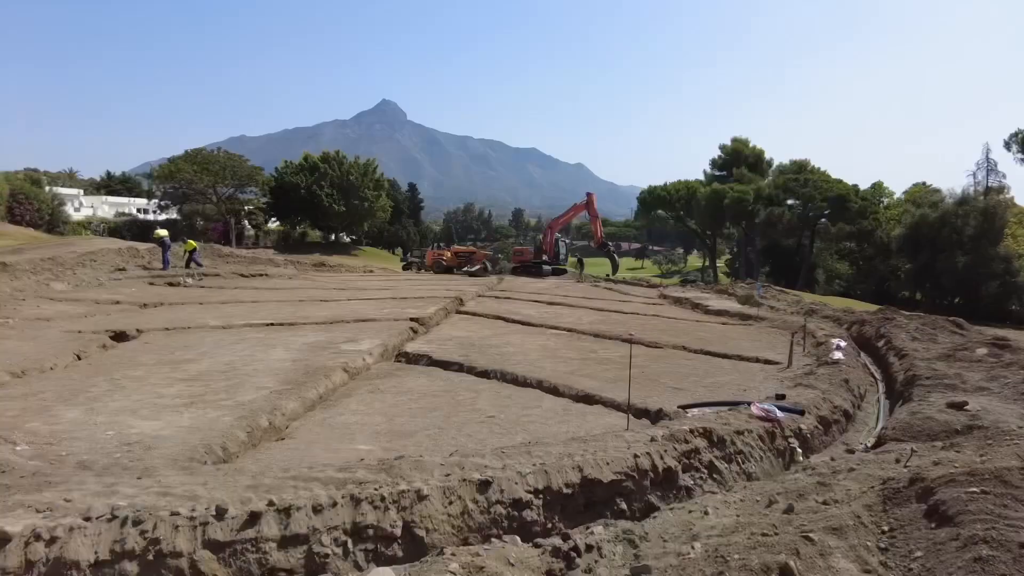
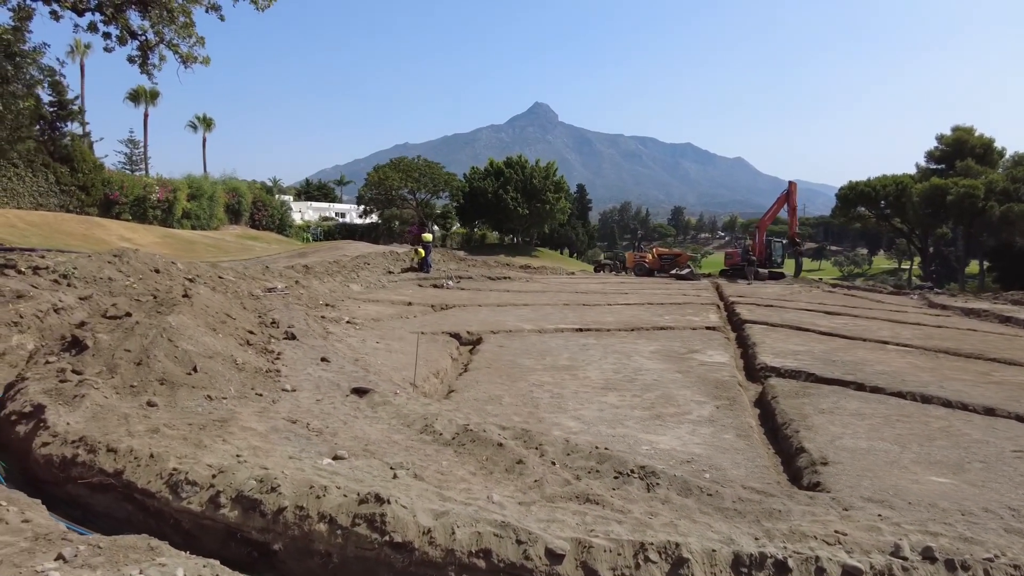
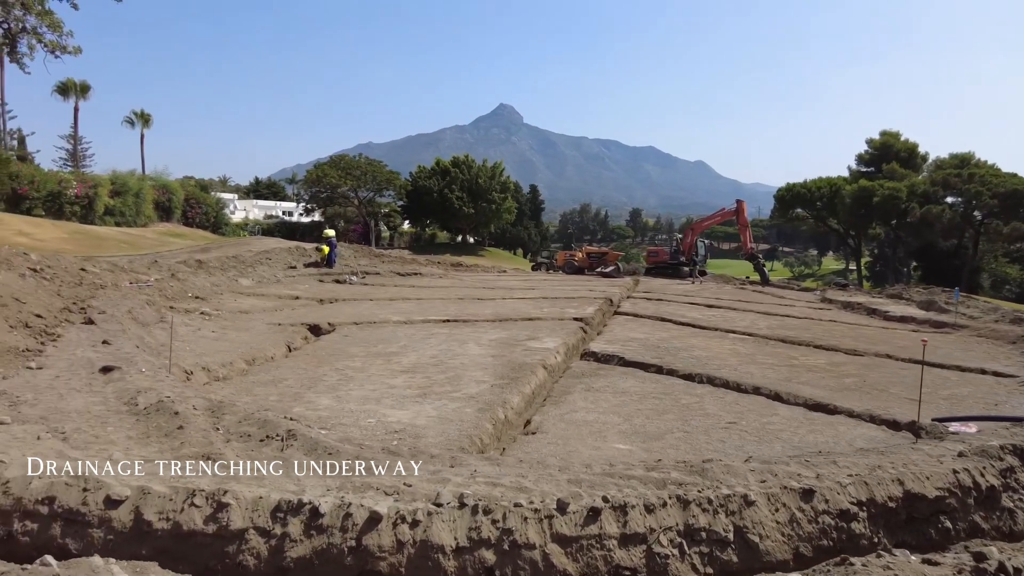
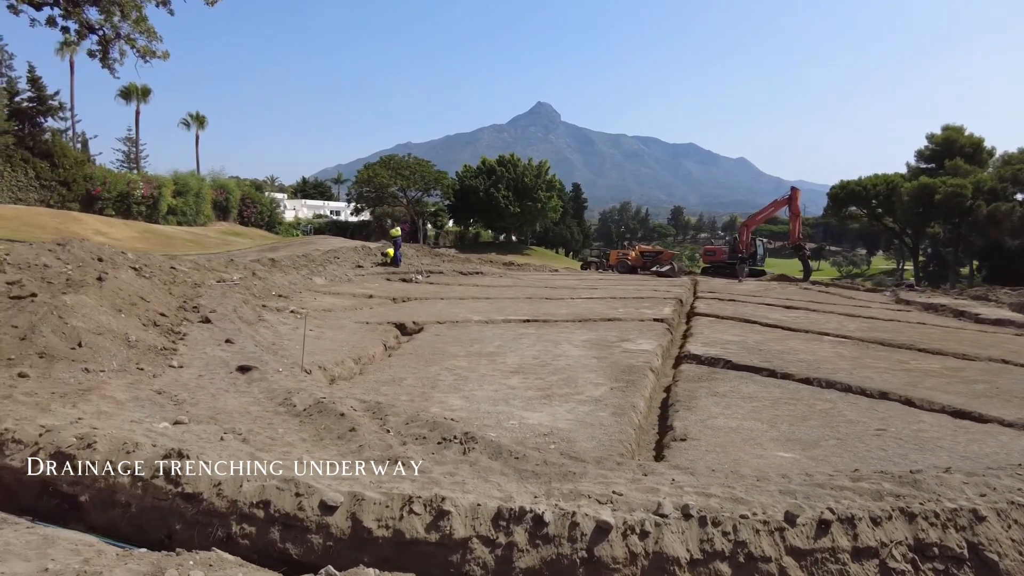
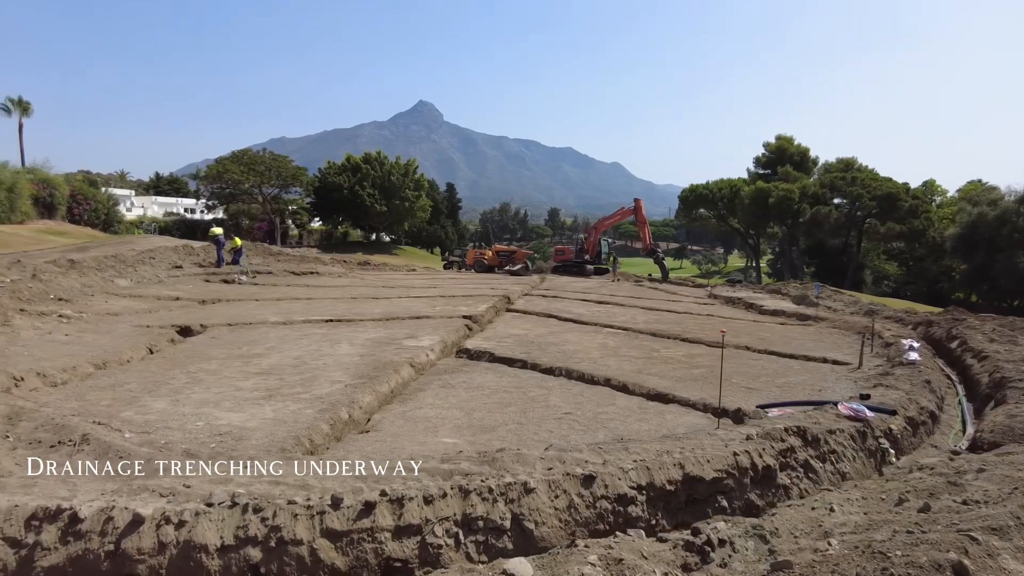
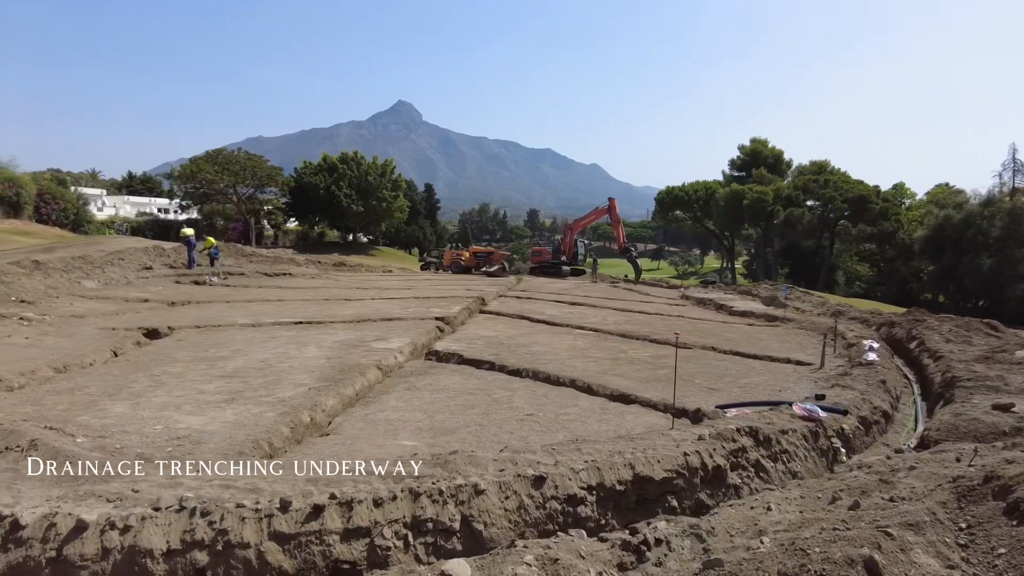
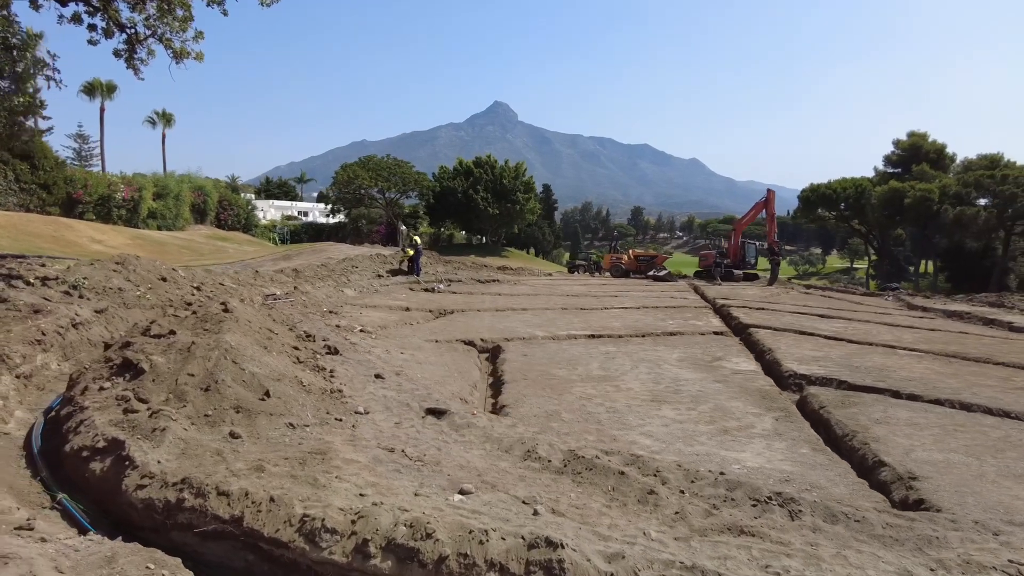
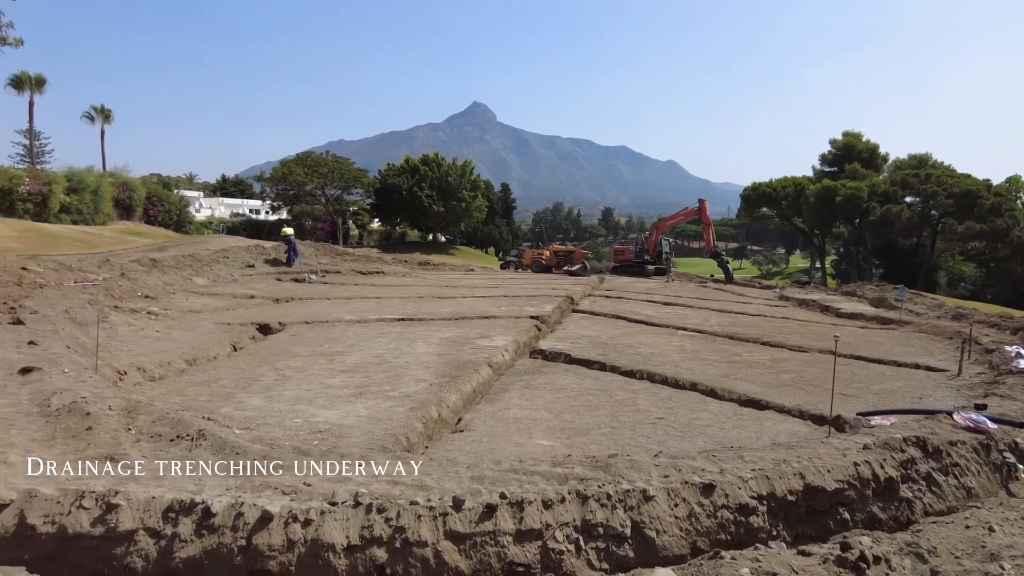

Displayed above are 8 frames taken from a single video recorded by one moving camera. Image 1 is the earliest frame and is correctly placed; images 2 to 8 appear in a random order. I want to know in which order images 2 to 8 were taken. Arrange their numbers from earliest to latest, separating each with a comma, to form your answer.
6, 5, 8, 3, 4, 2, 7
